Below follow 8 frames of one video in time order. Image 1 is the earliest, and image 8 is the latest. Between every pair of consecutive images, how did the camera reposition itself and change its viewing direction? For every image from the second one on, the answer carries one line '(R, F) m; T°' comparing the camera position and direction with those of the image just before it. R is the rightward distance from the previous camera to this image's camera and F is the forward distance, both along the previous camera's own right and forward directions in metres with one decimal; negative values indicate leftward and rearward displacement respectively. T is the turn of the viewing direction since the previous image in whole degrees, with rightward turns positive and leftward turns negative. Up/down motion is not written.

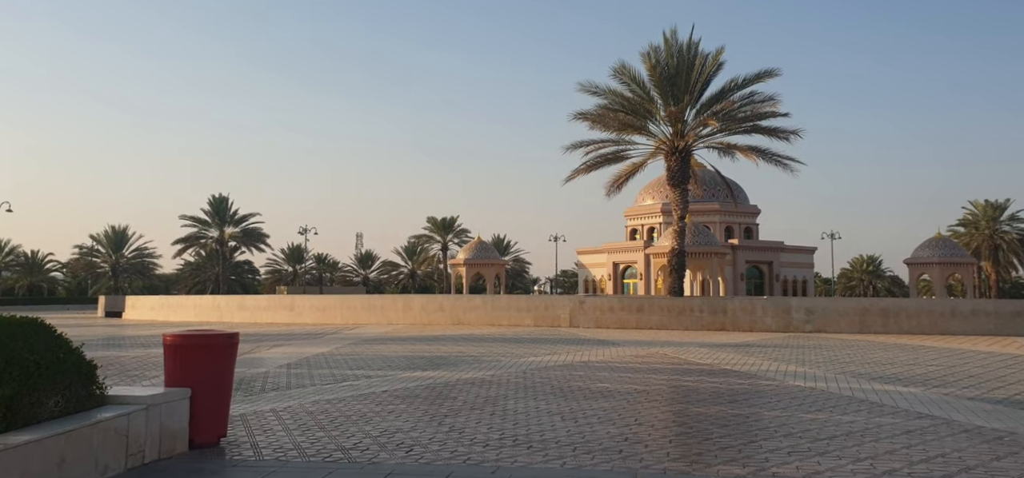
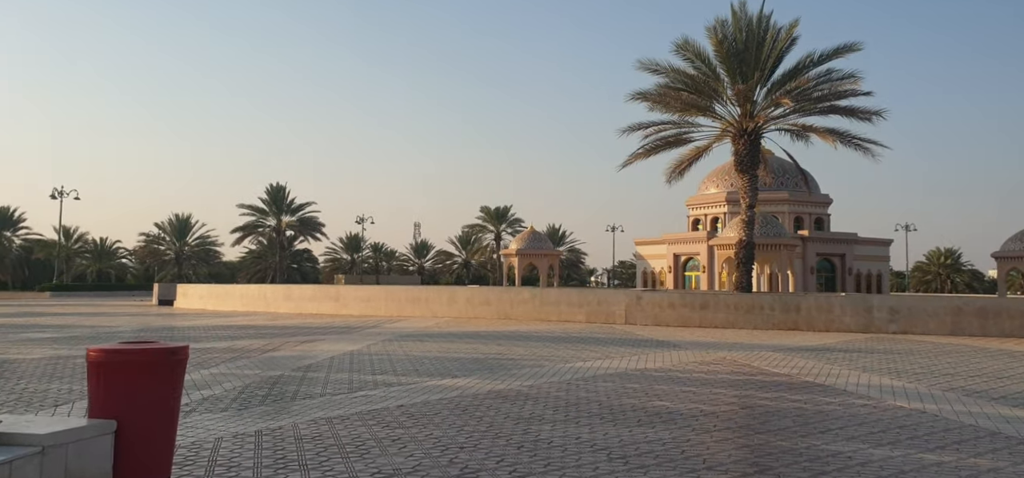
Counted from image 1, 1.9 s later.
(+0.2, +1.9) m; -4°
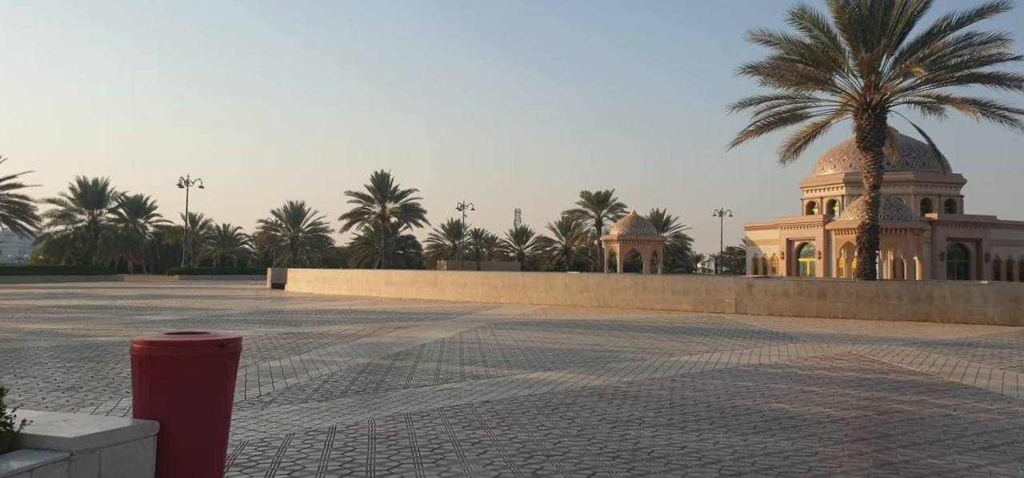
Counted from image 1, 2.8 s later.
(+0.1, +1.0) m; -6°
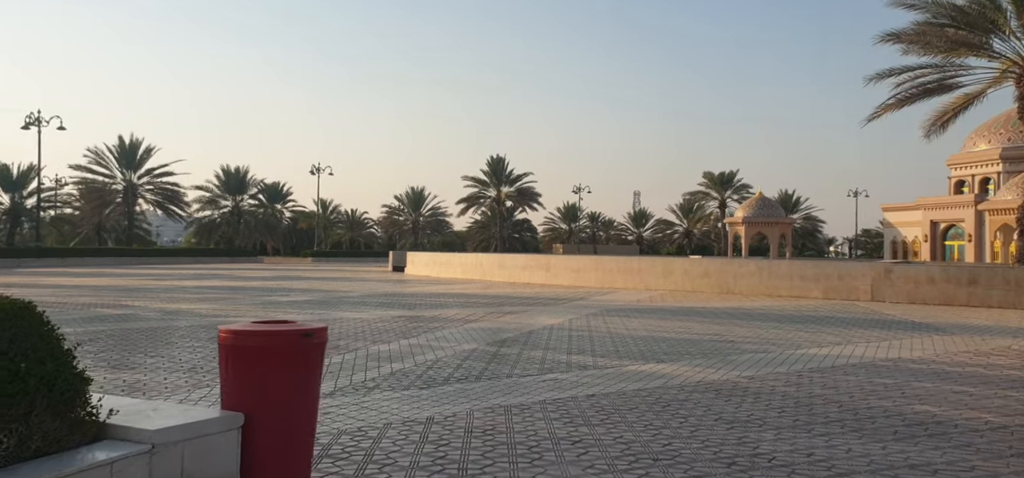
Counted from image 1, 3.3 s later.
(+0.1, +0.6) m; -7°
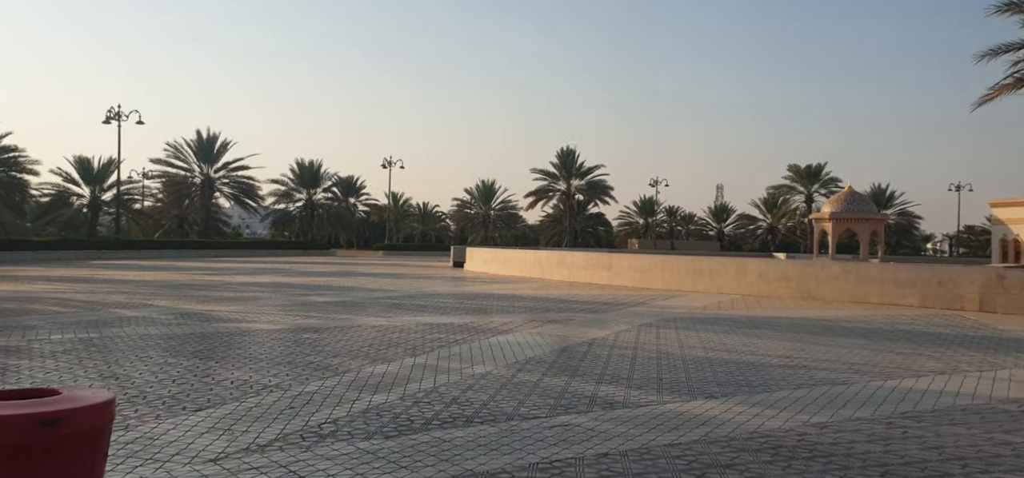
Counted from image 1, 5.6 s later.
(+0.6, +2.1) m; -5°
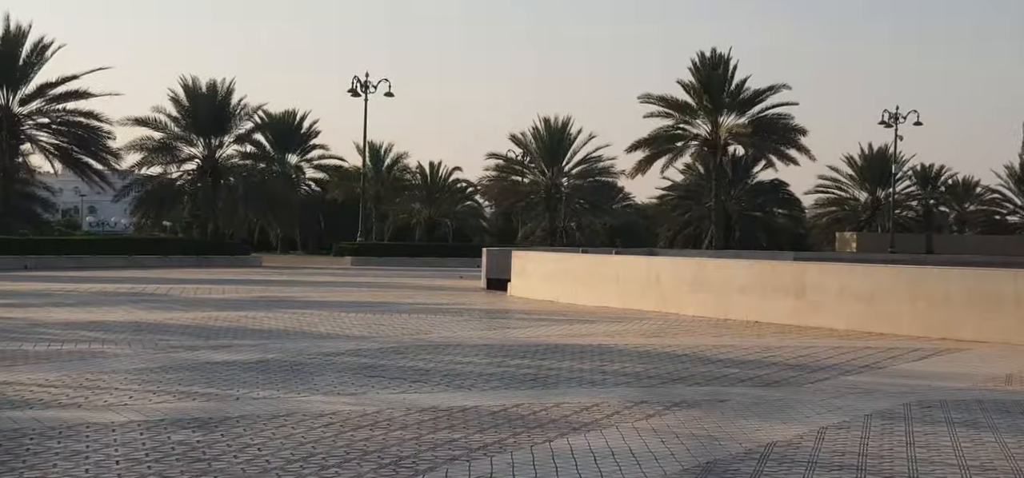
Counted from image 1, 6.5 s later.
(-0.4, +8.1) m; -3°
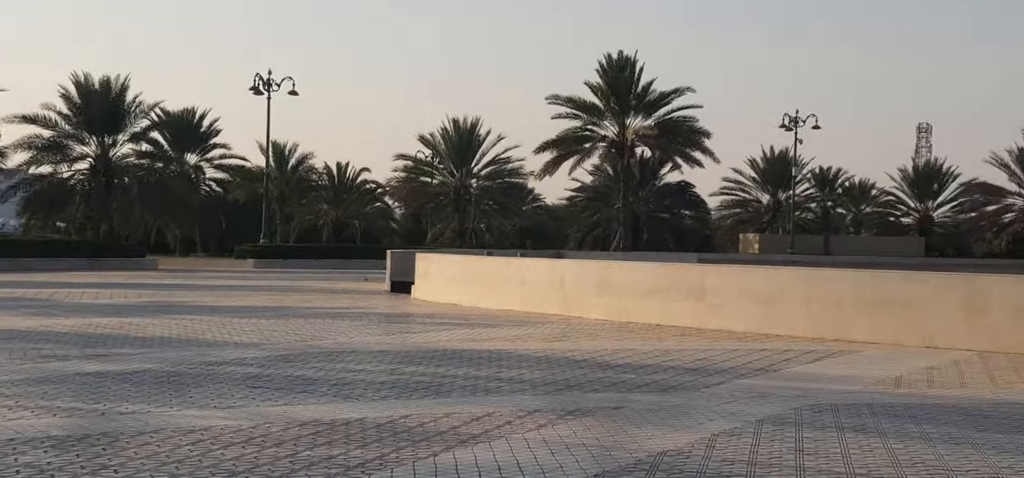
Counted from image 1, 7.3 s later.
(+0.1, +0.1) m; +5°
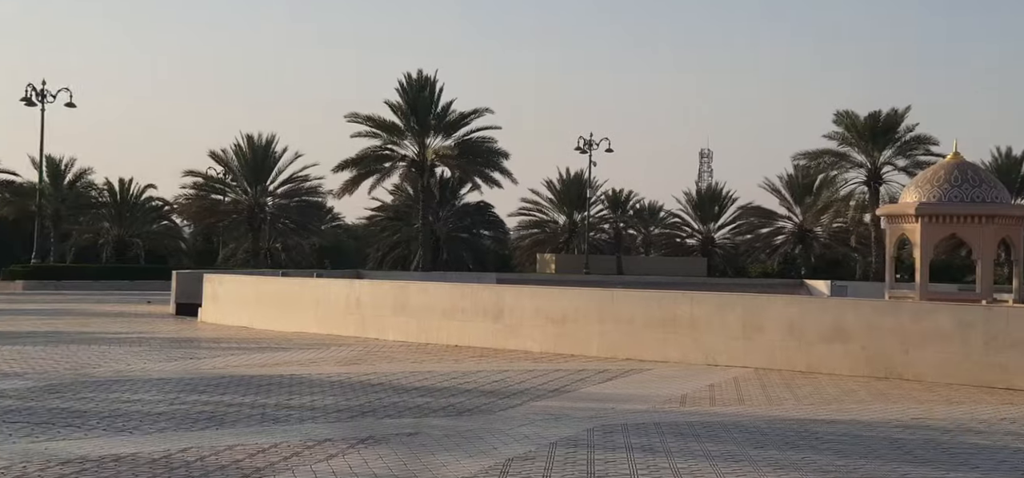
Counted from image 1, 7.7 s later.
(0.0, +0.1) m; +12°
